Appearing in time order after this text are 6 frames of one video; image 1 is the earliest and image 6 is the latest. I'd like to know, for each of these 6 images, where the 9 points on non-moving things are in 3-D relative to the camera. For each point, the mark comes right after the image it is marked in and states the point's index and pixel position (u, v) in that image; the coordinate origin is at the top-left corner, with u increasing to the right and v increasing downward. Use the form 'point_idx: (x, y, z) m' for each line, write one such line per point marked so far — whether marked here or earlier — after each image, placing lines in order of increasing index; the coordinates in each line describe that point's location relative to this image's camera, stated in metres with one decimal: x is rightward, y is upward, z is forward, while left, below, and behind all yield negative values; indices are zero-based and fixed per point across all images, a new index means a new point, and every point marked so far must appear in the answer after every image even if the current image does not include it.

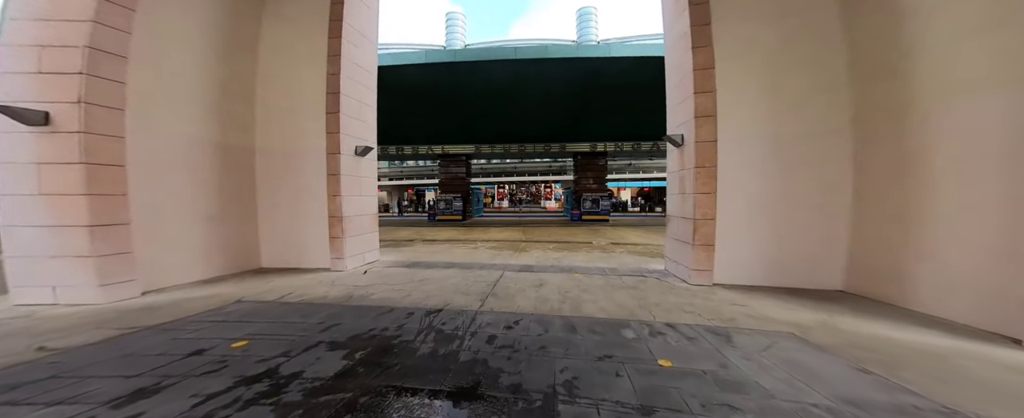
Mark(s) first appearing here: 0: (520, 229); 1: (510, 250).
0: (+0.4, -1.1, +14.1) m
1: (-0.1, -1.5, +8.5) m
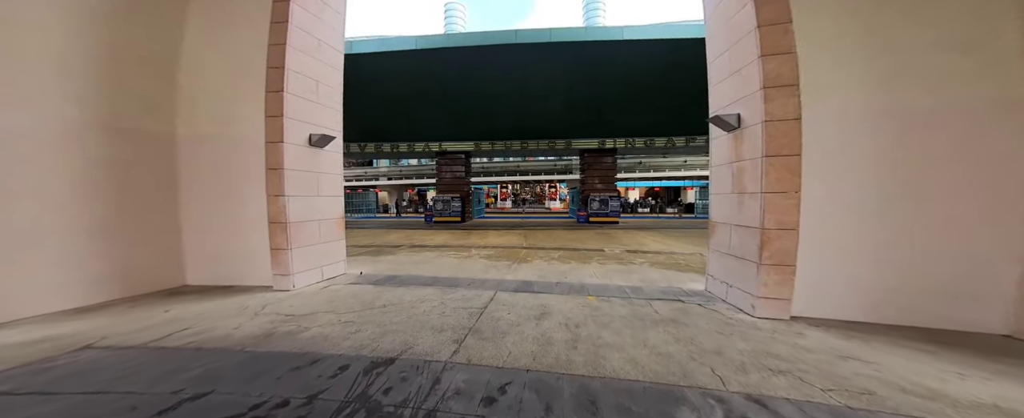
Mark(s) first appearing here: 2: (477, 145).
0: (+0.4, -1.2, +12.8) m
1: (-0.1, -1.5, +7.1) m
2: (-2.5, +4.4, +17.5) m
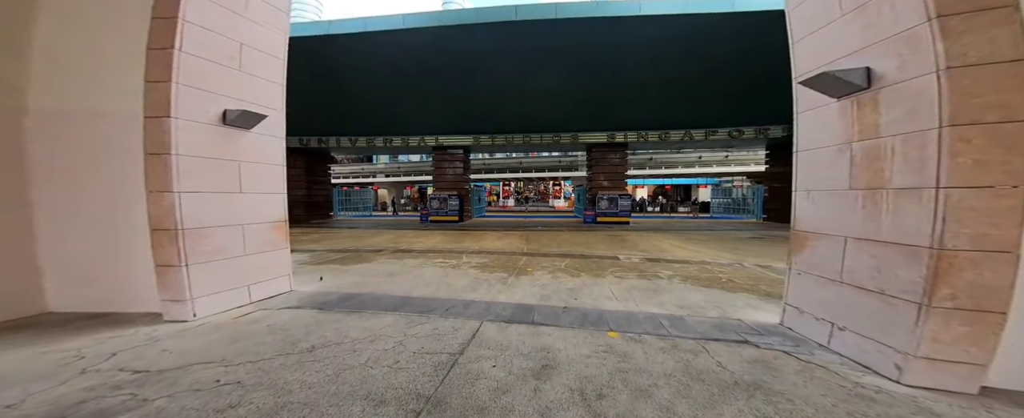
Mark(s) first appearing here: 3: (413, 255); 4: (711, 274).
0: (+0.5, -1.1, +11.5) m
1: (-0.2, -1.5, +5.8) m
2: (-2.4, +4.5, +16.2) m
3: (-2.8, -1.3, +7.3) m
4: (+4.1, -1.3, +5.2) m
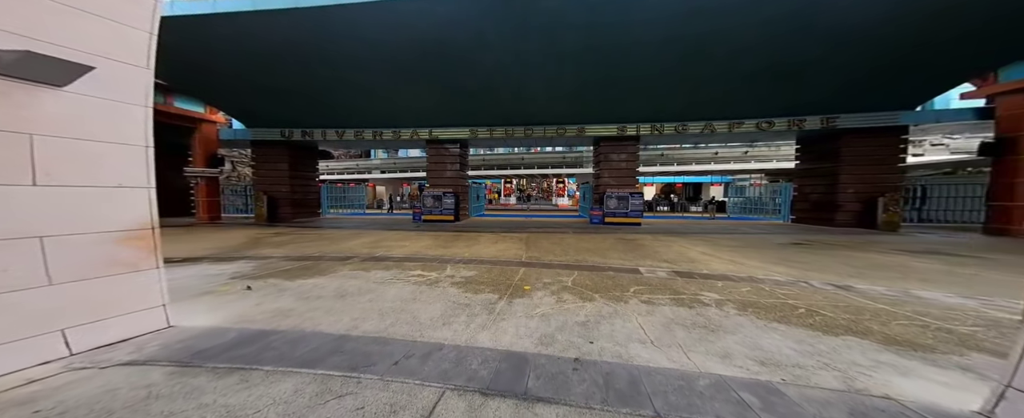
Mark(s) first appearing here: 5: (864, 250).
0: (+0.4, -1.1, +10.1) m
1: (-0.4, -1.5, +4.5) m
2: (-2.4, +4.5, +14.9) m
3: (-2.9, -1.3, +6.0) m
4: (+4.0, -1.3, +3.8) m
5: (+10.3, -1.2, +7.4) m
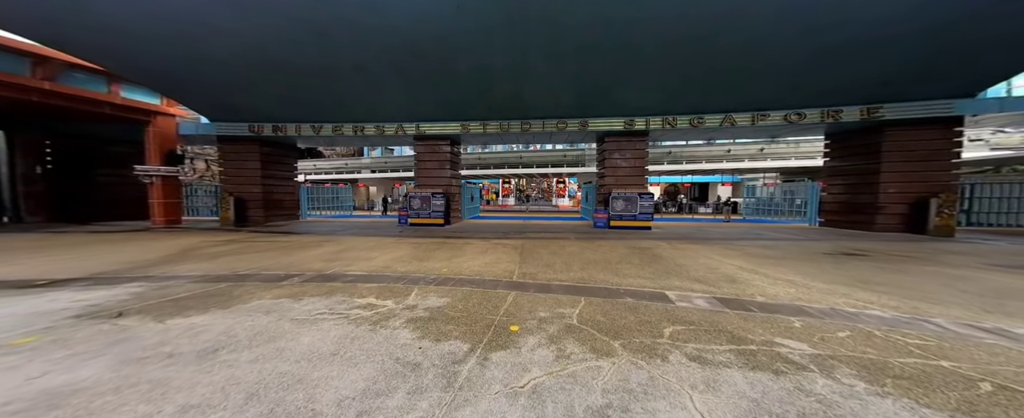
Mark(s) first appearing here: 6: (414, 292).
0: (+0.2, -1.2, +8.6) m
1: (-0.6, -1.5, +3.0) m
2: (-2.6, +4.4, +13.5) m
3: (-3.2, -1.4, +4.5) m
4: (+3.7, -1.4, +2.3) m
5: (+10.0, -1.3, +5.9) m
6: (-1.7, -1.4, +4.5) m
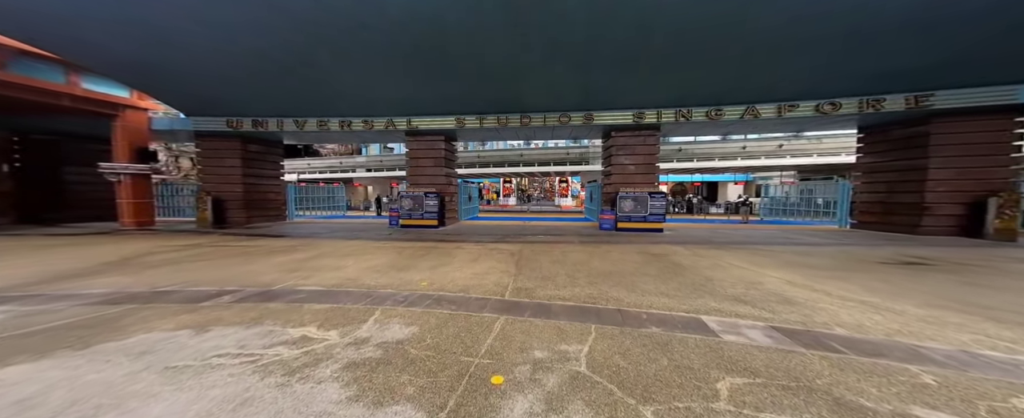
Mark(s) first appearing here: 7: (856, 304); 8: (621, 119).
0: (0.0, -1.2, +7.6) m
1: (-0.8, -1.5, +2.0) m
2: (-2.6, +4.3, +12.5) m
3: (-3.4, -1.4, +3.5) m
4: (+3.5, -1.4, +1.3) m
5: (+9.9, -1.3, +4.7) m
6: (-1.9, -1.4, +3.4) m
7: (+4.6, -1.3, +3.5) m
8: (+5.0, +4.2, +11.6) m
